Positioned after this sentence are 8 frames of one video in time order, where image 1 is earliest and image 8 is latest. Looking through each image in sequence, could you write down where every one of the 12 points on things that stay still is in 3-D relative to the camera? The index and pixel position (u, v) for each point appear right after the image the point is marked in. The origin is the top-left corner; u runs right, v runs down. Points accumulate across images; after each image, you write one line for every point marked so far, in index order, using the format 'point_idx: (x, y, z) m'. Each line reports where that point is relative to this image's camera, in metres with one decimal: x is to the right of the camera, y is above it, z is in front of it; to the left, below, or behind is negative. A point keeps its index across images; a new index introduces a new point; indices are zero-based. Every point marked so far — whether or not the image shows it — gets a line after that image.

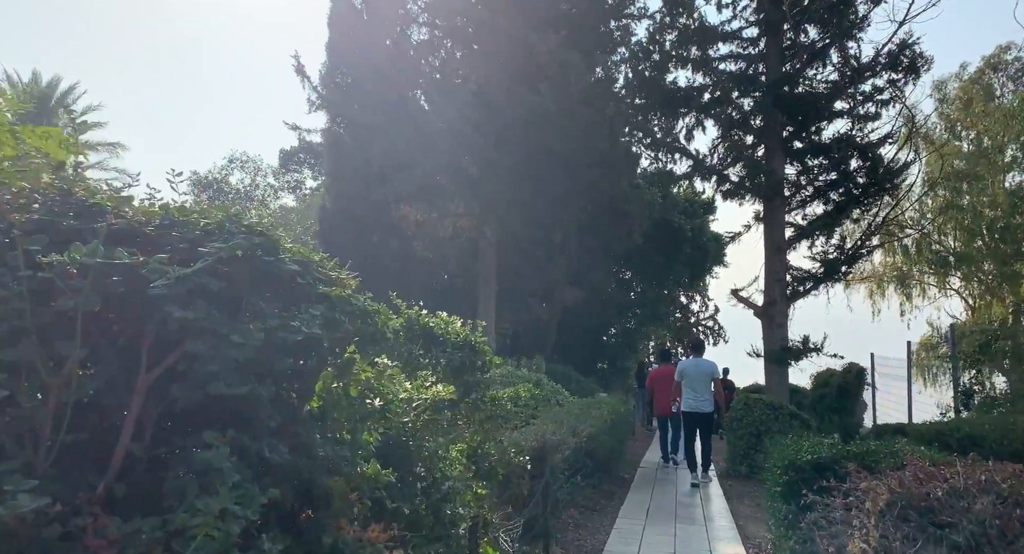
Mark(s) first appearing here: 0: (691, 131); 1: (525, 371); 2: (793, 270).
0: (+3.8, +3.1, +14.9) m
1: (+0.2, -1.7, +12.9) m
2: (+5.7, +0.1, +14.1) m
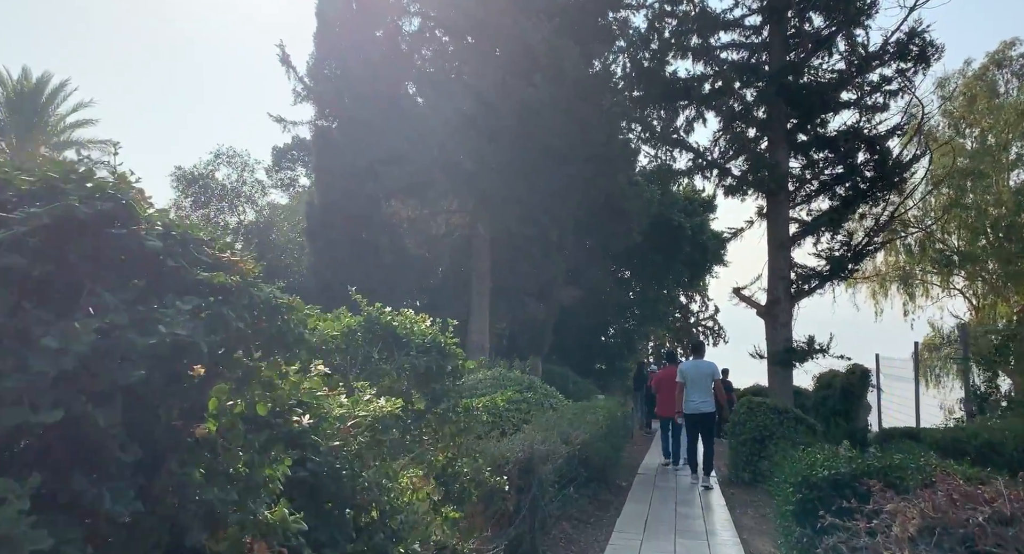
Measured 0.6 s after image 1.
0: (+3.7, +3.1, +14.4) m
1: (+0.1, -1.7, +12.3) m
2: (+5.5, +0.2, +13.5) m
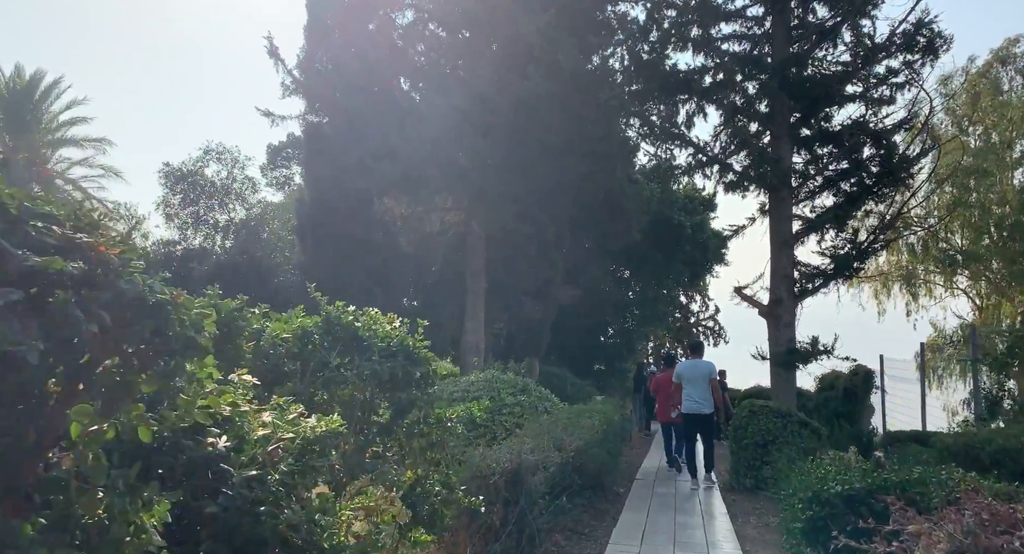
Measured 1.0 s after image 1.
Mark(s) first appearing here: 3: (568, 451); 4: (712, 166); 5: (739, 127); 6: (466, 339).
0: (+3.6, +3.2, +14.0) m
1: (0.0, -1.6, +11.9) m
2: (+5.4, +0.2, +13.1) m
3: (+0.6, -1.9, +7.7) m
4: (+3.9, +2.2, +13.7) m
5: (+4.2, +2.8, +12.9) m
6: (-1.1, -1.6, +17.9) m
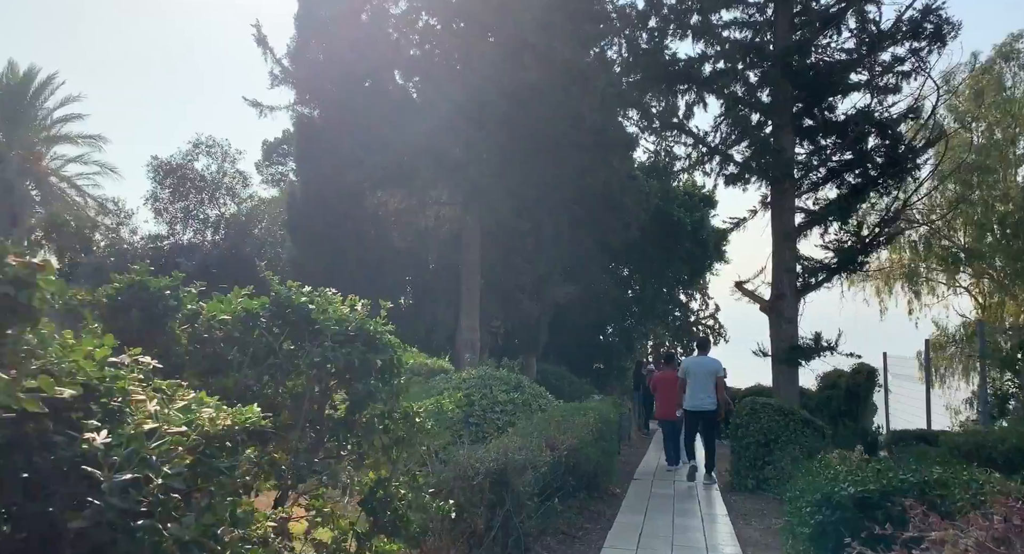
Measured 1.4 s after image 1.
0: (+3.5, +3.3, +13.6) m
1: (-0.2, -1.5, +11.5) m
2: (+5.3, +0.3, +12.8) m
3: (+0.4, -1.8, +7.3) m
4: (+3.8, +2.3, +13.3) m
5: (+4.1, +2.9, +12.5) m
6: (-1.3, -1.5, +17.6) m
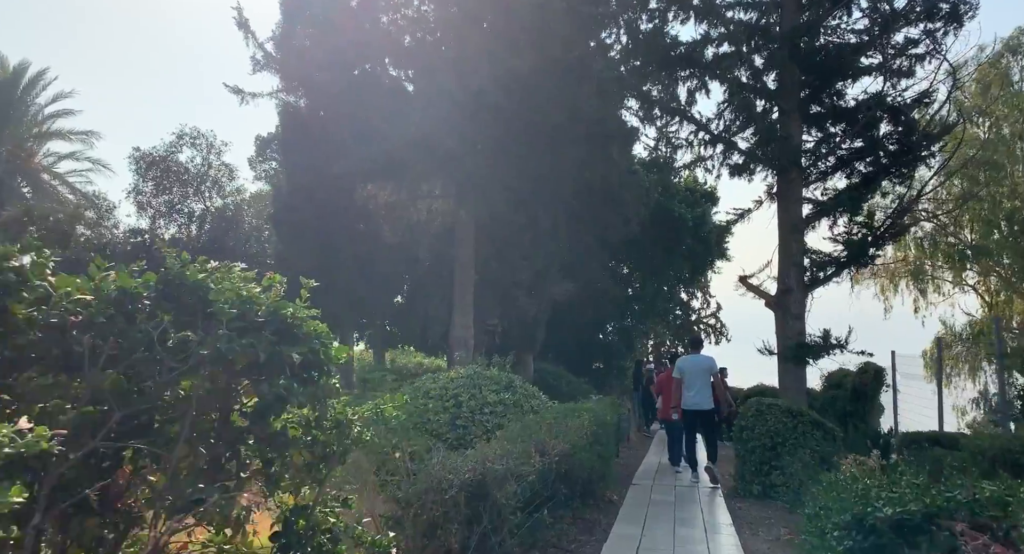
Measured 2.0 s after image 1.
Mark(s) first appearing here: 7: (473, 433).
0: (+3.3, +3.4, +12.9) m
1: (-0.3, -1.4, +10.9) m
2: (+5.2, +0.4, +12.1) m
3: (+0.3, -1.7, +6.7) m
4: (+3.7, +2.4, +12.6) m
5: (+4.0, +3.0, +11.9) m
6: (-1.4, -1.4, +16.9) m
7: (-0.5, -2.0, +9.0) m
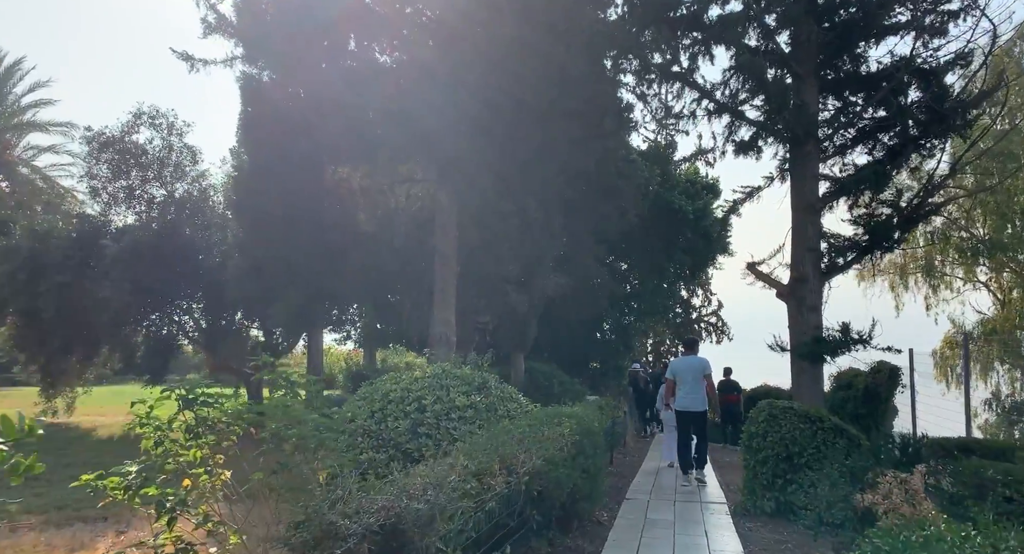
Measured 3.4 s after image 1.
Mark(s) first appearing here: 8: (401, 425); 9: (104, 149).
0: (+3.0, +3.6, +11.6) m
1: (-0.6, -1.2, +9.5) m
2: (+4.9, +0.6, +10.7) m
3: (0.0, -1.5, +5.3) m
4: (+3.3, +2.6, +11.3) m
5: (+3.6, +3.2, +10.5) m
6: (-1.7, -1.2, +15.6) m
7: (-0.8, -1.8, +7.6) m
8: (-1.2, -1.6, +7.7) m
9: (-10.6, +3.3, +18.1) m
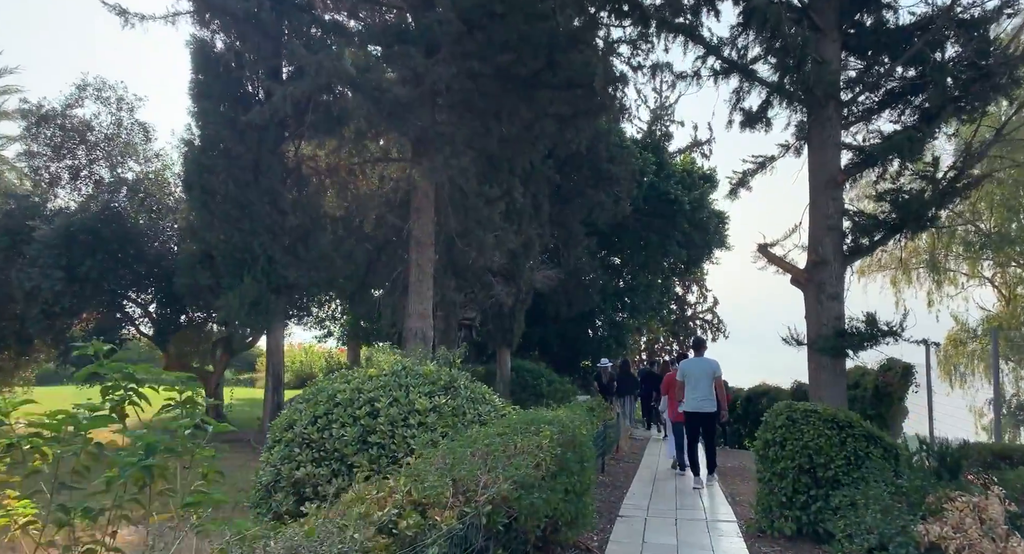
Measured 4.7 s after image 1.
0: (+2.7, +3.8, +10.2) m
1: (-0.9, -1.0, +8.1) m
2: (+4.6, +0.8, +9.4) m
3: (-0.3, -1.3, +3.9) m
4: (+3.0, +2.8, +9.9) m
5: (+3.3, +3.4, +9.2) m
6: (-2.0, -0.9, +14.2) m
7: (-1.1, -1.6, +6.2) m
8: (-1.5, -1.4, +6.3) m
9: (-11.0, +3.6, +16.6) m
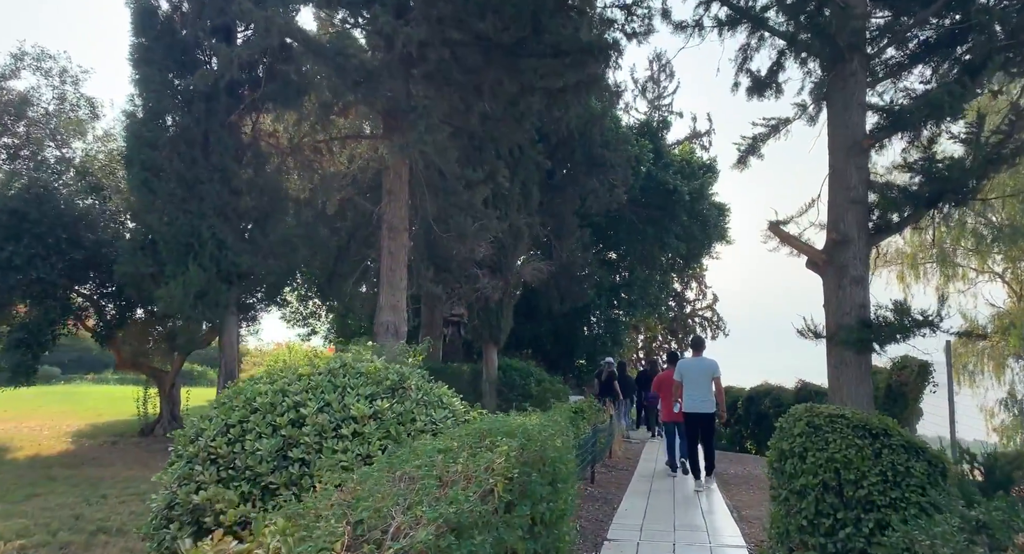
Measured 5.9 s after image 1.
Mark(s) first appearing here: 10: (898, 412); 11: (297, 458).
0: (+2.4, +4.0, +8.9) m
1: (-1.2, -0.8, +6.8) m
2: (+4.2, +1.0, +8.1) m
3: (-0.6, -1.1, +2.6) m
4: (+2.7, +3.0, +8.6) m
5: (+3.0, +3.6, +7.8) m
6: (-2.4, -0.7, +12.8) m
7: (-1.4, -1.4, +4.9) m
8: (-1.8, -1.2, +5.0) m
9: (-11.3, +3.7, +15.2) m
10: (+7.6, -2.6, +13.8) m
11: (-1.5, -1.3, +5.0) m
